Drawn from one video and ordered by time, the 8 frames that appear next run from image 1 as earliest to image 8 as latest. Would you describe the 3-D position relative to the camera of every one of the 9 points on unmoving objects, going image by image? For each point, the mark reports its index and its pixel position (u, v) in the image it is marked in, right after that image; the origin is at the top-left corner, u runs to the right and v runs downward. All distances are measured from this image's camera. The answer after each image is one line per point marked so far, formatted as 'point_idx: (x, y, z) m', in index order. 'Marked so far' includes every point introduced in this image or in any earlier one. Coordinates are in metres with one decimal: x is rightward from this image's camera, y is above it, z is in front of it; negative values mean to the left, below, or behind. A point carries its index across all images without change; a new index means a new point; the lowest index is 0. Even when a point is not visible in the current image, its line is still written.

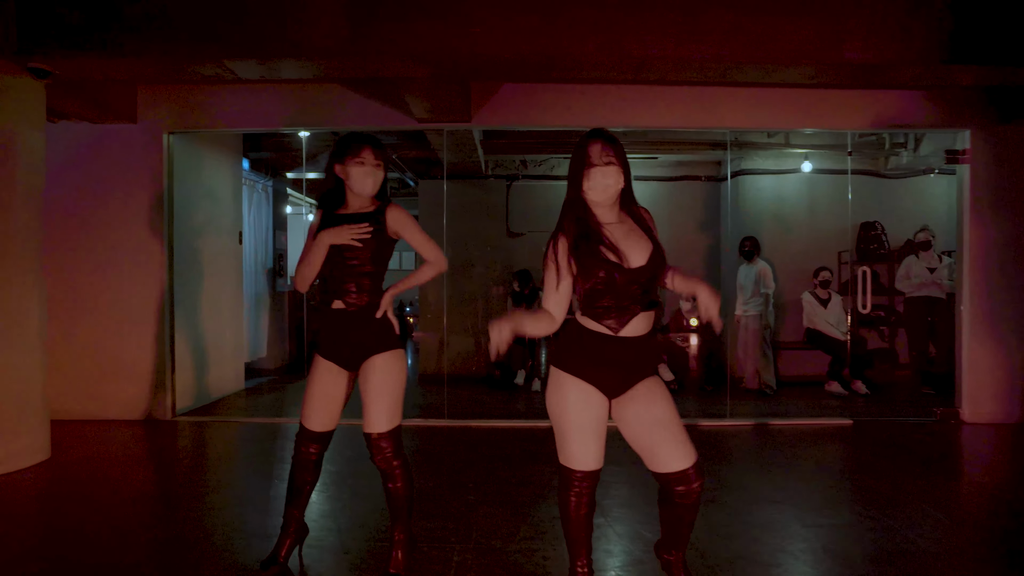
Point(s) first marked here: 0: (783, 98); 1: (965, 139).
0: (+2.3, +1.6, +4.8) m
1: (+3.8, +1.3, +4.9) m
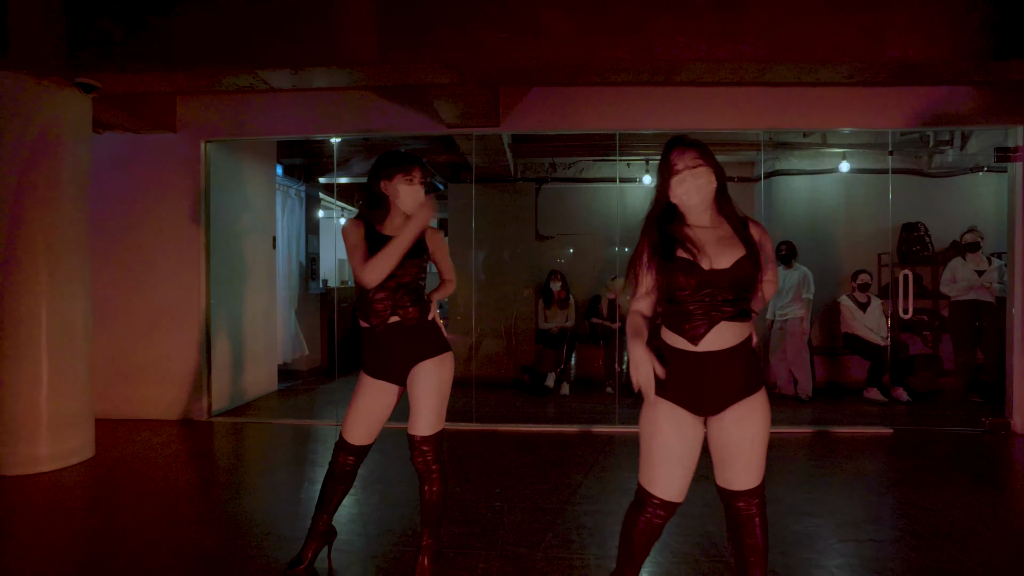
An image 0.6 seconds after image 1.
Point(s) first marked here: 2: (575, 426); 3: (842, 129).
0: (+2.5, +1.5, +4.7) m
1: (+4.0, +1.2, +4.7) m
2: (+0.5, -1.2, +5.0) m
3: (+2.8, +1.3, +4.8) m
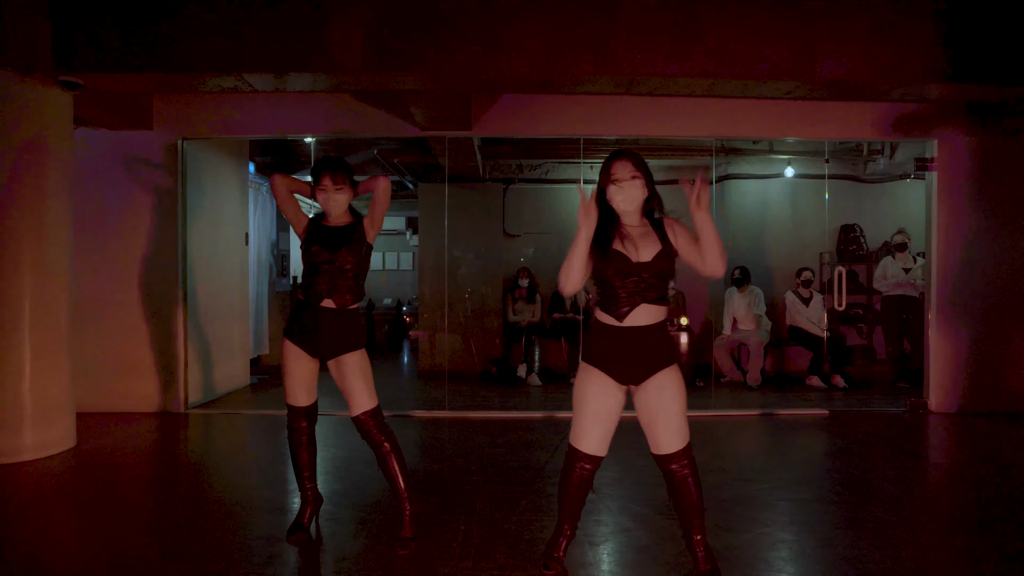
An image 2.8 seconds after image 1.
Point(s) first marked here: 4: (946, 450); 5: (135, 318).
0: (+2.3, +1.6, +5.1) m
1: (+3.8, +1.3, +5.2) m
2: (+0.3, -1.1, +5.3) m
3: (+2.5, +1.4, +5.3) m
4: (+3.2, -1.2, +4.3) m
5: (-3.2, -0.3, +5.0) m
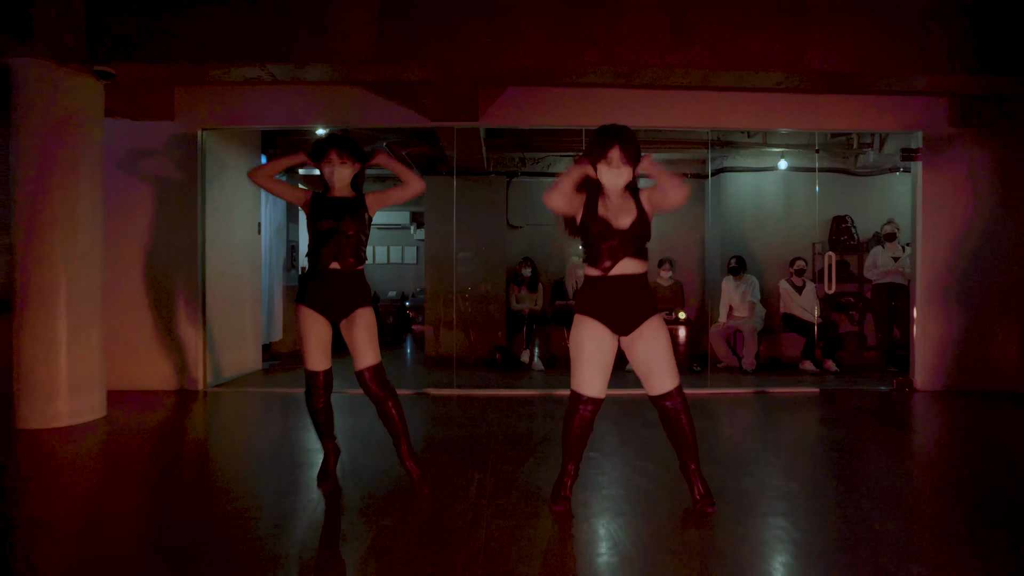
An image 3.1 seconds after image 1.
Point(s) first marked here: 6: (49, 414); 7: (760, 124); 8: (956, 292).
0: (+2.3, +1.7, +5.4) m
1: (+3.8, +1.4, +5.5) m
2: (+0.3, -1.0, +5.5) m
3: (+2.6, +1.5, +5.5) m
4: (+3.3, -1.0, +4.5) m
5: (-3.2, -0.1, +5.2) m
6: (-3.1, -0.8, +3.9) m
7: (+2.3, +1.5, +5.3) m
8: (+4.1, 0.0, +5.4) m
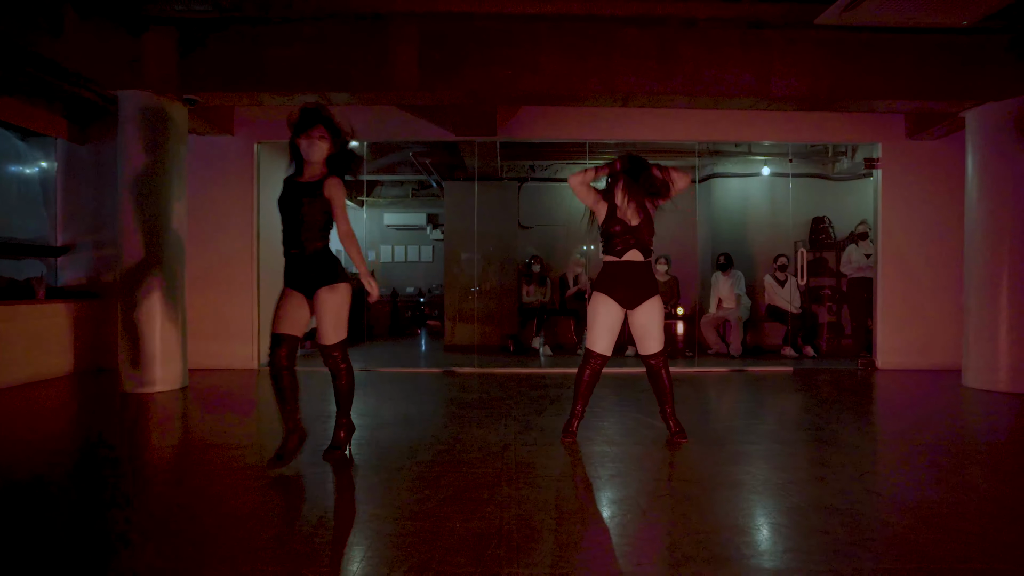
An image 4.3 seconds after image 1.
0: (+2.5, +1.8, +6.1) m
1: (+4.0, +1.5, +6.2) m
2: (+0.5, -0.9, +6.3) m
3: (+2.7, +1.6, +6.3) m
4: (+3.4, -1.0, +5.2) m
5: (-3.1, 0.0, +6.0) m
6: (-3.0, -0.8, +4.7) m
7: (+2.4, +1.6, +6.1) m
8: (+4.3, 0.0, +6.1) m
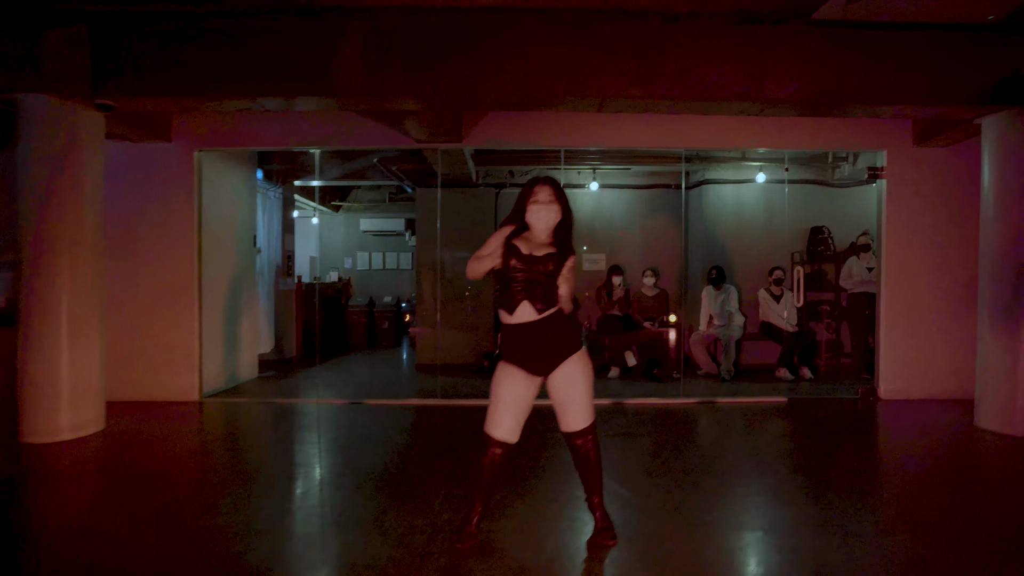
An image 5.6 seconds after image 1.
0: (+2.2, +1.6, +5.6) m
1: (+3.7, +1.3, +5.7) m
2: (+0.2, -1.1, +5.8) m
3: (+2.4, +1.4, +5.7) m
4: (+3.1, -1.2, +4.7) m
5: (-3.4, -0.2, +5.5) m
6: (-3.3, -1.0, +4.1) m
7: (+2.1, +1.4, +5.6) m
8: (+4.0, -0.2, +5.6) m
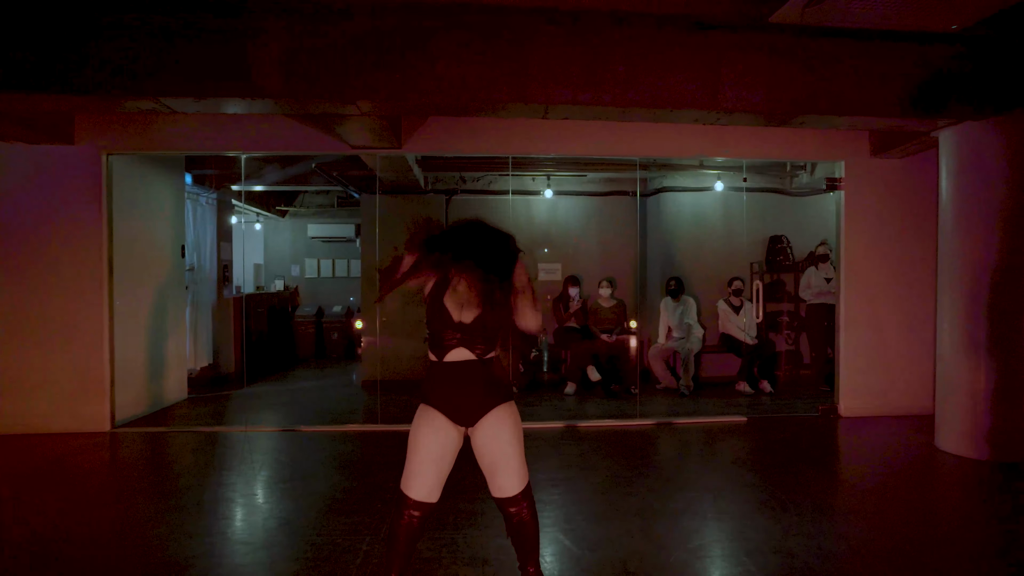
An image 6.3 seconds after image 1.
0: (+1.7, +1.5, +5.4) m
1: (+3.2, +1.2, +5.5) m
2: (-0.3, -1.3, +5.4) m
3: (+1.9, +1.2, +5.5) m
4: (+2.7, -1.3, +4.5) m
5: (-3.8, -0.4, +4.9) m
6: (-3.7, -1.2, +3.6) m
7: (+1.6, +1.3, +5.3) m
8: (+3.5, -0.3, +5.5) m
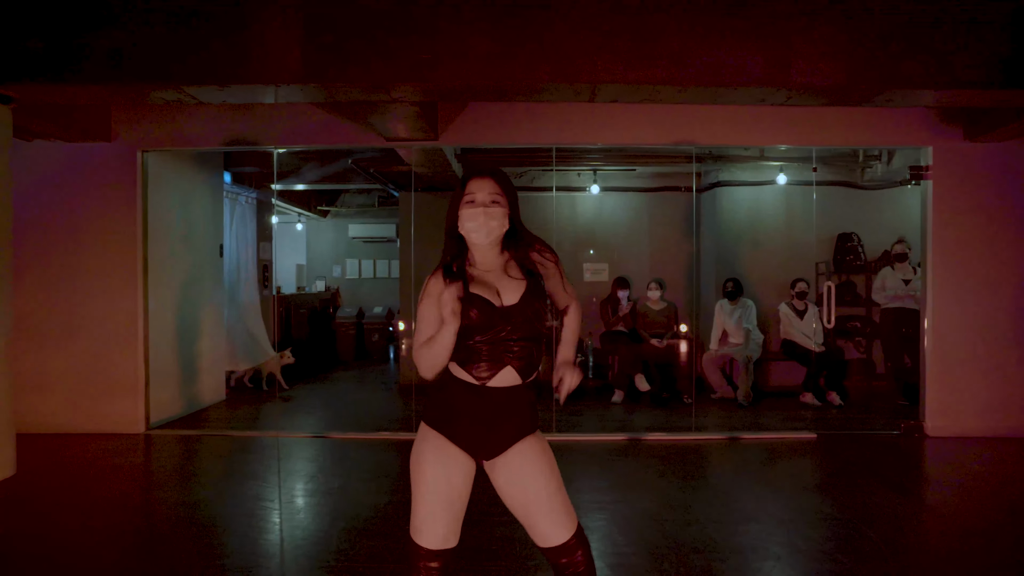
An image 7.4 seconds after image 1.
0: (+2.0, +1.5, +4.9) m
1: (+3.5, +1.1, +4.9) m
2: (0.0, -1.3, +5.1) m
3: (+2.3, +1.2, +5.0) m
4: (+3.0, -1.3, +4.0) m
5: (-3.5, -0.4, +4.8) m
6: (-3.4, -1.1, +3.5) m
7: (+2.0, +1.2, +4.8) m
8: (+3.9, -0.3, +4.8) m
